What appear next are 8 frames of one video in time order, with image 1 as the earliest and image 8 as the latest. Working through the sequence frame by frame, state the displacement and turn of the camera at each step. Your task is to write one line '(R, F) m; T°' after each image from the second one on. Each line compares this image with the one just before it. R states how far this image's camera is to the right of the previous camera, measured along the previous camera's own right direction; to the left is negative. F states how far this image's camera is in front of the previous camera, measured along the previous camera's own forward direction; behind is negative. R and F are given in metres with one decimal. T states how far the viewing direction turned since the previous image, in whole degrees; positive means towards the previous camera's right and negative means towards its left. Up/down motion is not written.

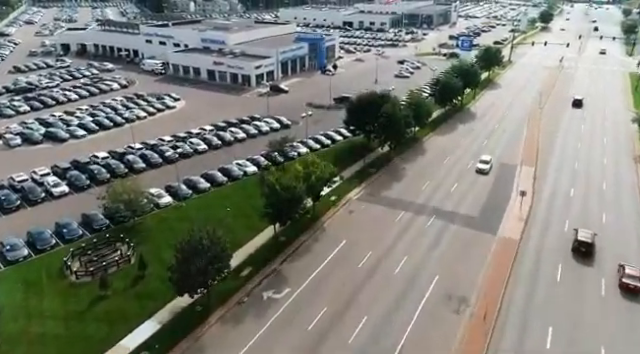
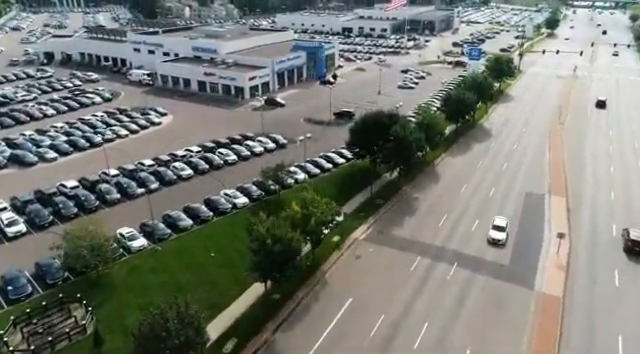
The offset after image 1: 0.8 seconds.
(-0.1, +5.3) m; 0°
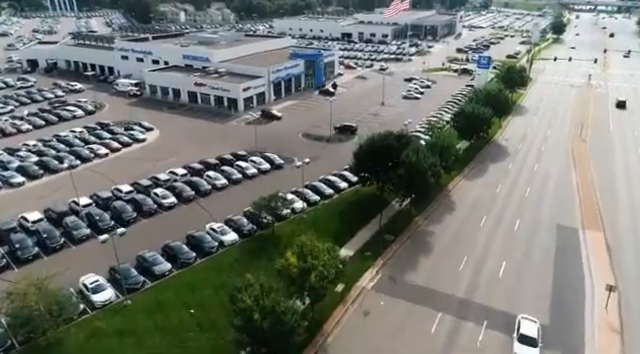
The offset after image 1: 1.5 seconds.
(-0.1, +4.8) m; 0°
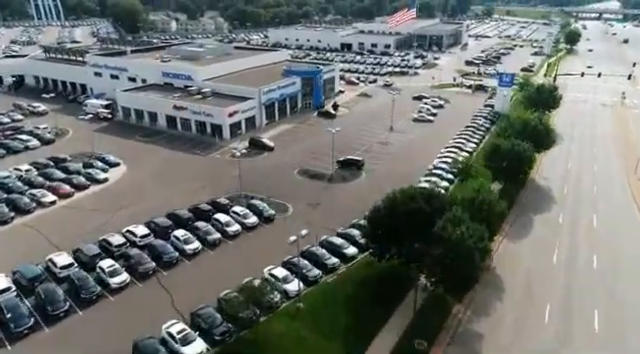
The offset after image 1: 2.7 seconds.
(-0.2, +9.2) m; 0°
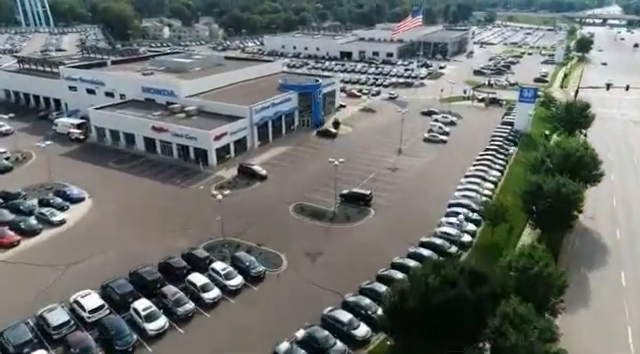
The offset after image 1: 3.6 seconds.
(-0.2, +6.9) m; 0°
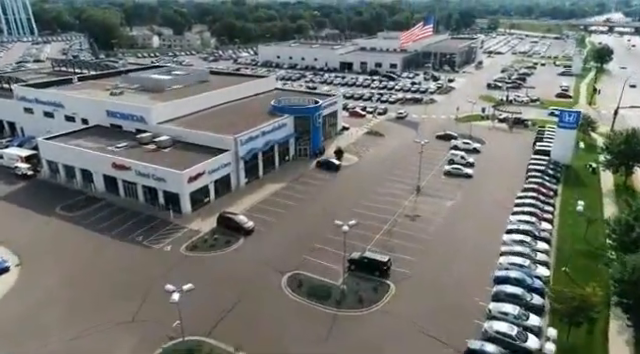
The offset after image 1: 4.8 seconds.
(-0.3, +9.4) m; 0°
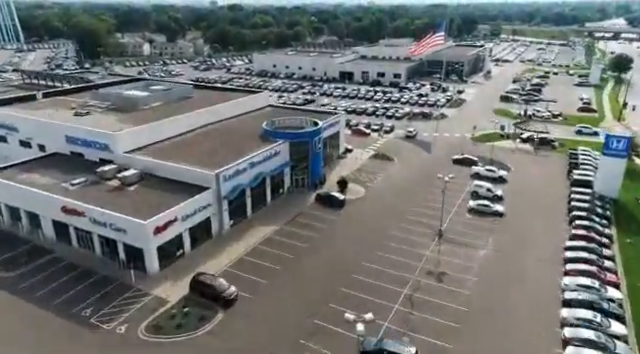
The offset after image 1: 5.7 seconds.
(-0.2, +7.7) m; 0°
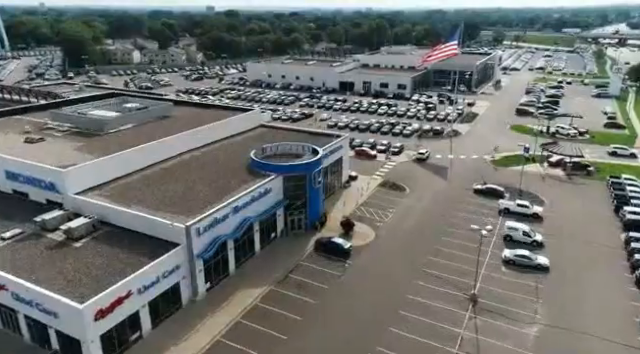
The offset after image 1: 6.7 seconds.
(-0.2, +7.6) m; 0°
